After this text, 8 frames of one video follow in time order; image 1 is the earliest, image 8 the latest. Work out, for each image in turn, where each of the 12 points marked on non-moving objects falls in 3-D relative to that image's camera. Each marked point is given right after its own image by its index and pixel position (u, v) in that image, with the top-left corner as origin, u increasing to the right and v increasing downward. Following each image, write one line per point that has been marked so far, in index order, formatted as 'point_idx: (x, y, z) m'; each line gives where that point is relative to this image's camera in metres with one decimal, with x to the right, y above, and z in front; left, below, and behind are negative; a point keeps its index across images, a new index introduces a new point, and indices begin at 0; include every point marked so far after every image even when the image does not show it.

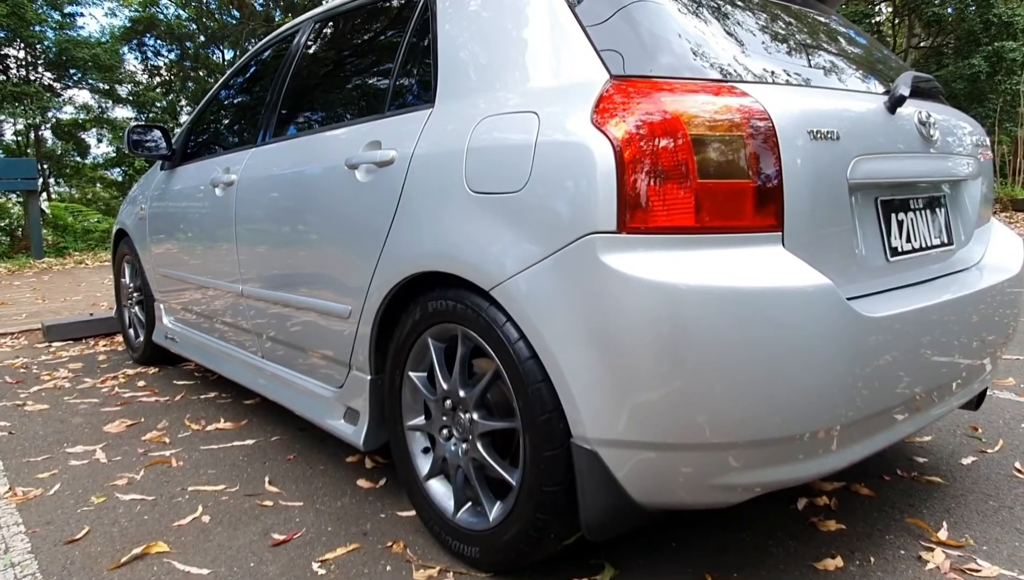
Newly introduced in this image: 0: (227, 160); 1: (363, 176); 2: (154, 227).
0: (-1.2, +0.6, +3.2) m
1: (-0.4, +0.3, +2.2) m
2: (-1.9, +0.3, +4.0) m
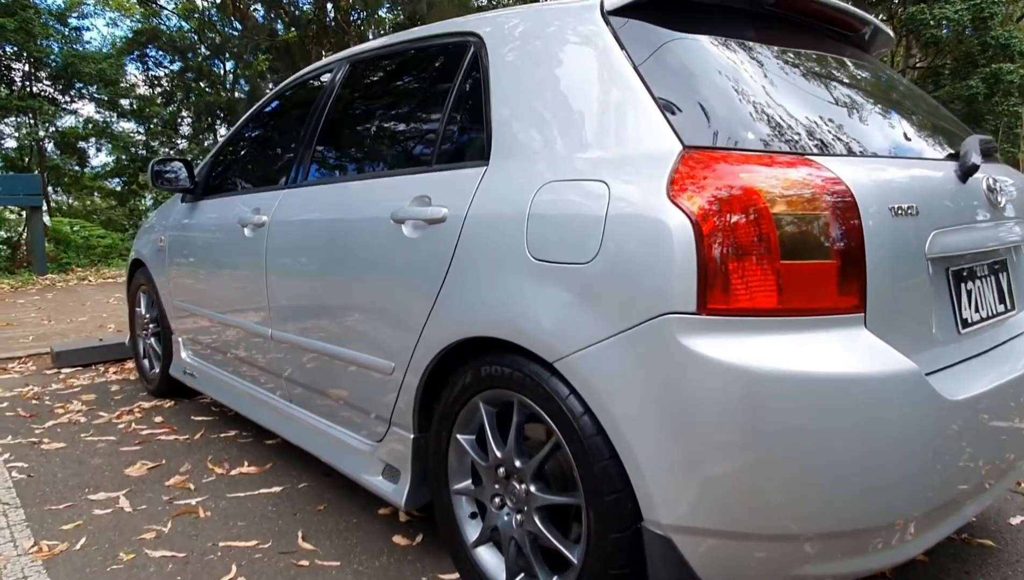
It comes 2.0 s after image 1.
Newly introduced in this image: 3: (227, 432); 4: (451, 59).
0: (-1.1, +0.4, +3.1) m
1: (-0.3, +0.2, +2.2) m
2: (-1.8, +0.2, +3.9) m
3: (-1.4, -0.7, +3.7) m
4: (-0.2, +0.7, +2.4) m
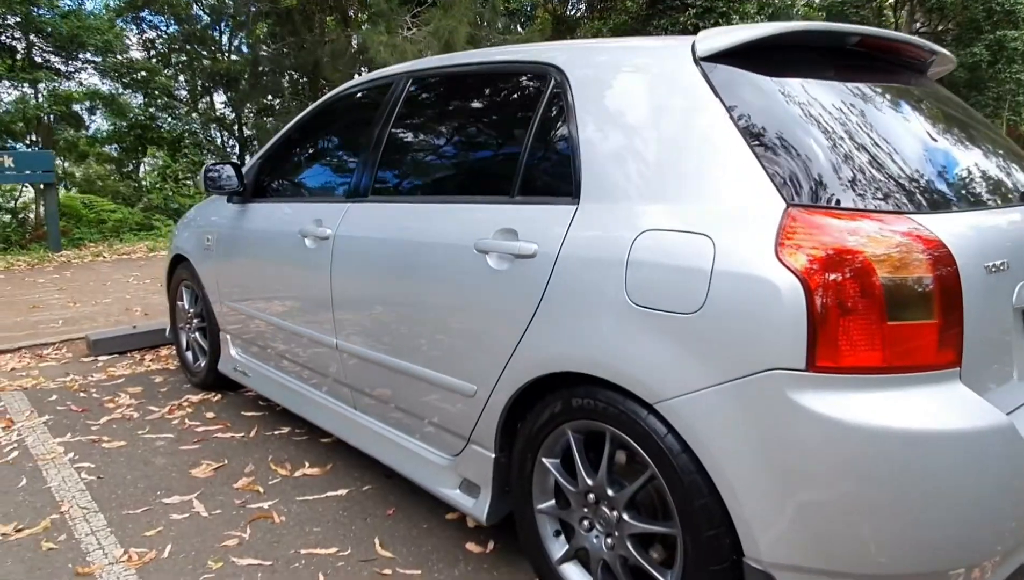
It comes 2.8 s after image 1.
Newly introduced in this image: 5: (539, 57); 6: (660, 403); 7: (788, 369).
0: (-0.8, +0.3, +3.2) m
1: (0.0, +0.1, +2.3) m
2: (-1.6, +0.2, +4.0) m
3: (-1.2, -0.7, +3.8) m
4: (+0.1, +0.7, +2.4) m
5: (+0.1, +0.8, +2.5) m
6: (+0.4, -0.3, +1.8) m
7: (+0.6, -0.2, +1.6) m
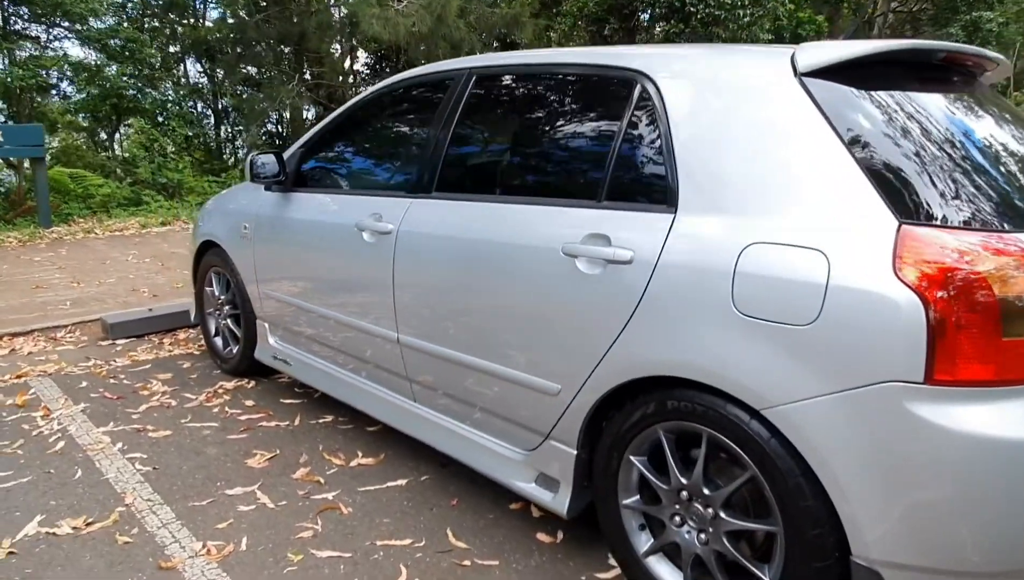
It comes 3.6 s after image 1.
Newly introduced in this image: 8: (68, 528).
0: (-0.6, +0.4, +3.2) m
1: (+0.2, +0.1, +2.3) m
2: (-1.3, +0.2, +3.9) m
3: (-1.0, -0.7, +3.8) m
4: (+0.4, +0.7, +2.5) m
5: (+0.4, +0.8, +2.5) m
6: (+0.7, -0.3, +1.9) m
7: (+0.9, -0.2, +1.7) m
8: (-1.7, -0.9, +2.8) m
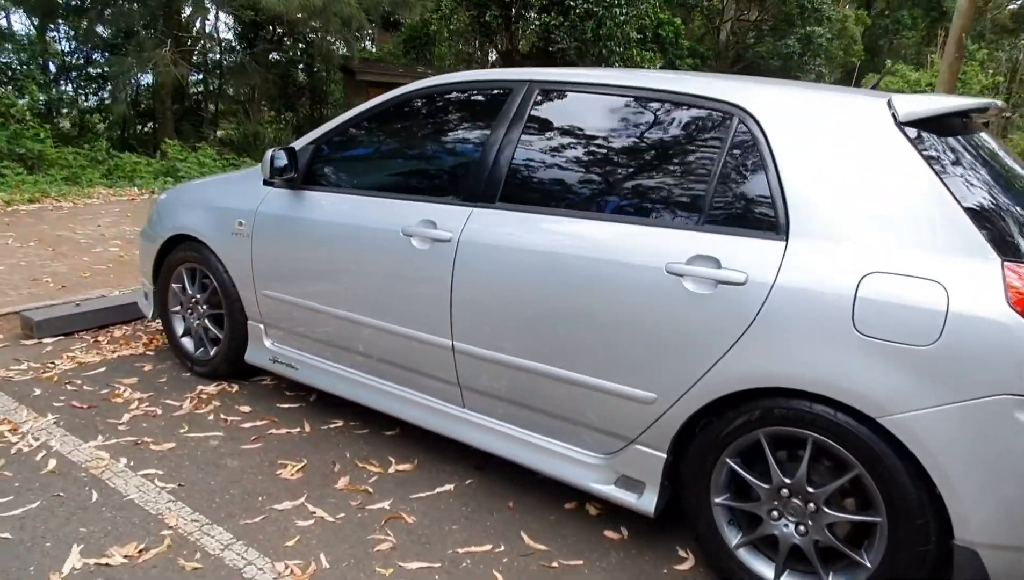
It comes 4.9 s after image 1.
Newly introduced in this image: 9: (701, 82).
0: (-0.4, +0.3, +3.2) m
1: (+0.6, 0.0, +2.5) m
2: (-1.3, +0.2, +3.7) m
3: (-0.9, -0.7, +3.7) m
4: (+0.7, +0.6, +2.6) m
5: (+0.7, +0.7, +2.7) m
6: (+1.1, -0.4, +2.2) m
7: (+1.4, -0.3, +2.0) m
8: (-1.4, -0.9, +2.6) m
9: (+0.7, +0.8, +2.8) m
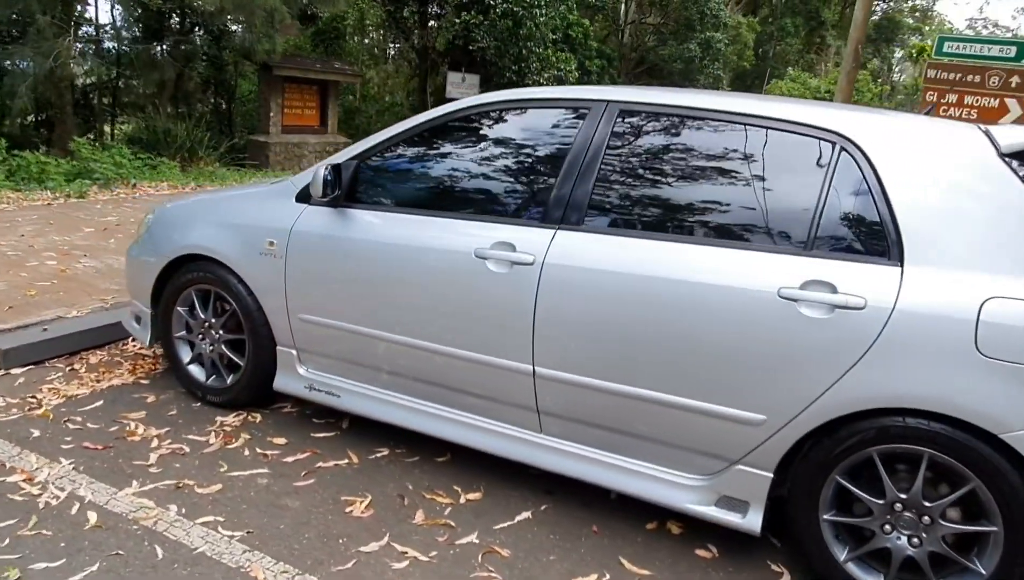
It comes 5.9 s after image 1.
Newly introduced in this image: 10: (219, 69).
0: (-0.1, +0.2, +3.1) m
1: (+1.0, -0.1, +2.5) m
2: (-1.0, +0.1, +3.5) m
3: (-0.6, -0.8, +3.6) m
4: (+1.1, +0.5, +2.7) m
5: (+1.1, +0.7, +2.8) m
6: (+1.6, -0.5, +2.3) m
7: (+1.9, -0.4, +2.2) m
8: (-0.9, -1.1, +2.3) m
9: (+1.1, +0.7, +2.8) m
10: (-6.5, +4.9, +16.2) m
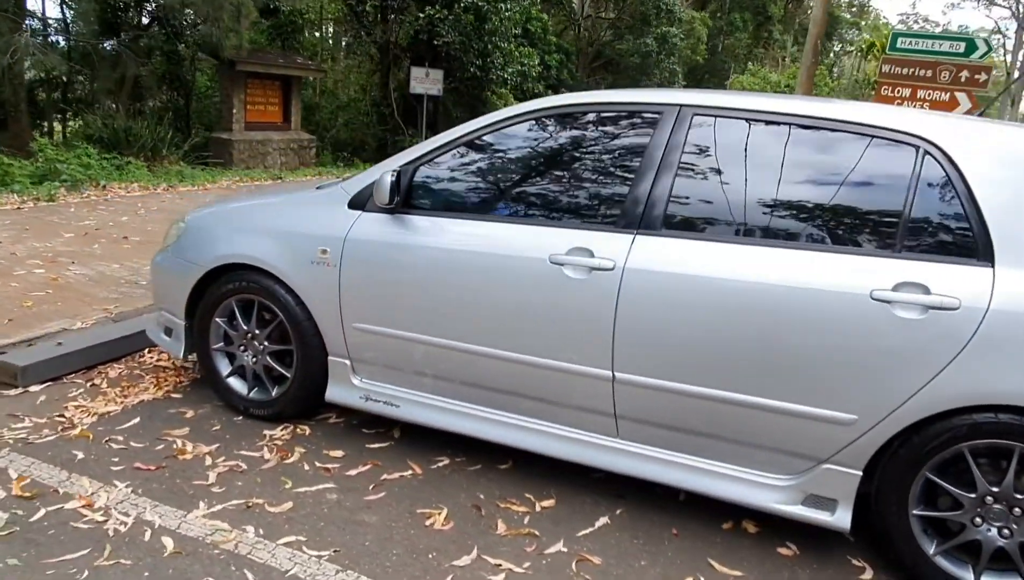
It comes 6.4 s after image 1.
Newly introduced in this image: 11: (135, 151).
0: (+0.2, +0.2, +3.1) m
1: (+1.4, -0.1, +2.6) m
2: (-0.7, +0.1, +3.4) m
3: (-0.3, -0.8, +3.5) m
4: (+1.4, +0.5, +2.8) m
5: (+1.4, +0.6, +2.8) m
6: (+1.9, -0.5, +2.4) m
7: (+2.2, -0.4, +2.3) m
8: (-0.5, -1.1, +2.3) m
9: (+1.4, +0.7, +2.9) m
10: (-7.1, +4.8, +15.6) m
11: (-7.1, +2.6, +13.7) m
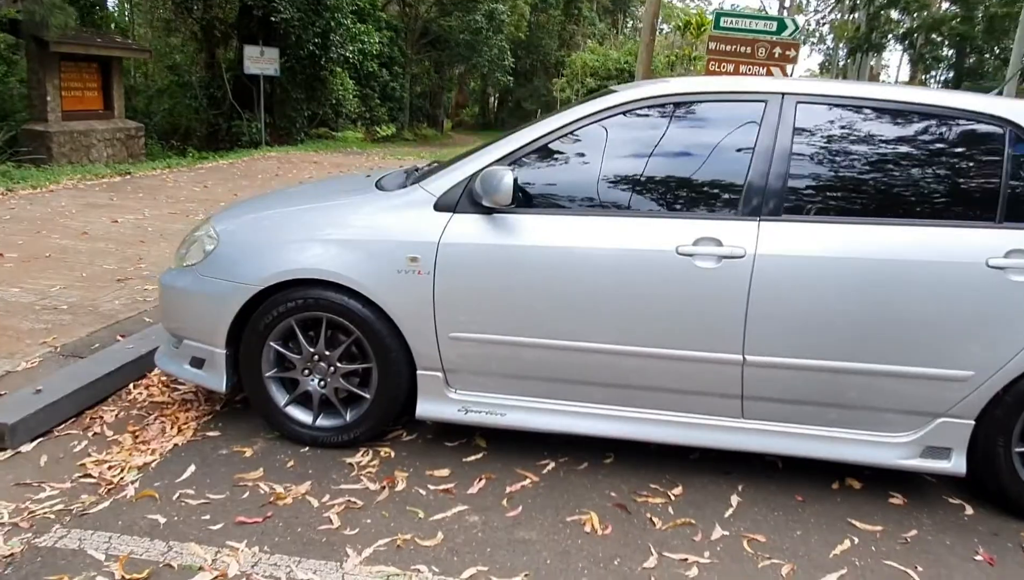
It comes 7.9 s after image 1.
0: (+0.7, +0.3, +3.1) m
1: (+2.0, +0.1, +2.9) m
2: (-0.3, 0.0, +3.2) m
3: (+0.2, -0.8, +3.4) m
4: (+1.9, +0.7, +3.1) m
5: (+1.9, +0.8, +3.1) m
6: (+2.6, -0.3, +2.9) m
7: (+2.9, -0.1, +2.9) m
8: (+0.3, -1.1, +2.2) m
9: (+1.9, +0.8, +3.2) m
10: (-9.8, +4.4, +13.3) m
11: (-9.1, +2.2, +11.5) m
